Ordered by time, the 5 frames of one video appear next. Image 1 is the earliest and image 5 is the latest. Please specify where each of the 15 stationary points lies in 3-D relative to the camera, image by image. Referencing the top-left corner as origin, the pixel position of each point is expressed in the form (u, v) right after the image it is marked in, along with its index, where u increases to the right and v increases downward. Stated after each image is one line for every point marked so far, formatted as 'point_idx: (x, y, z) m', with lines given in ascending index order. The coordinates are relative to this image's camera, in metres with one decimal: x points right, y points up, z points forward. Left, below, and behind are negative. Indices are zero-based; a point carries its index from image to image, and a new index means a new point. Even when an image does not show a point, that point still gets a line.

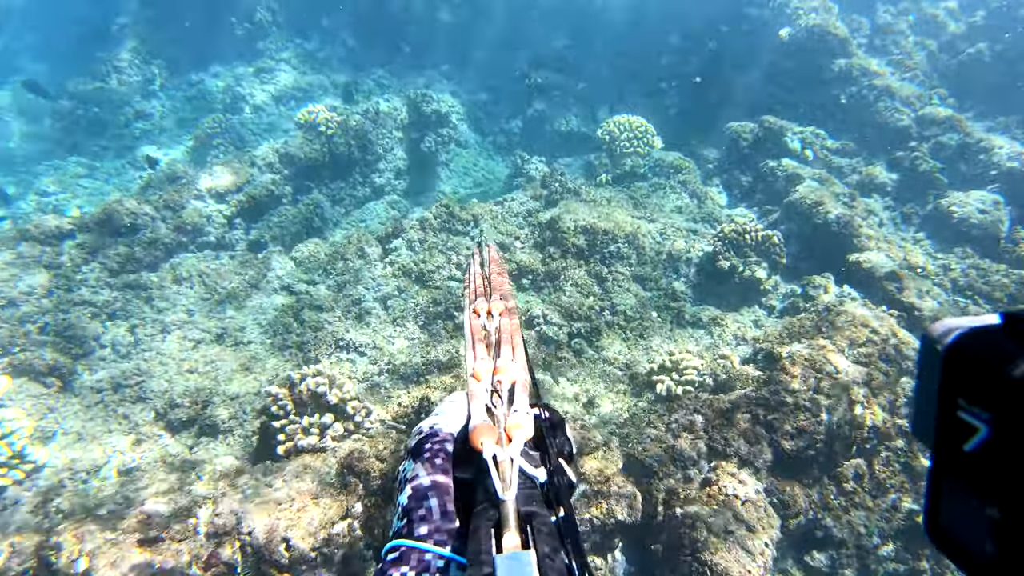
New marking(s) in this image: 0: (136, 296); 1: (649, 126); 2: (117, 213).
0: (-3.6, -0.1, +6.8) m
1: (+1.9, +2.1, +9.4) m
2: (-4.0, +0.7, +7.2) m
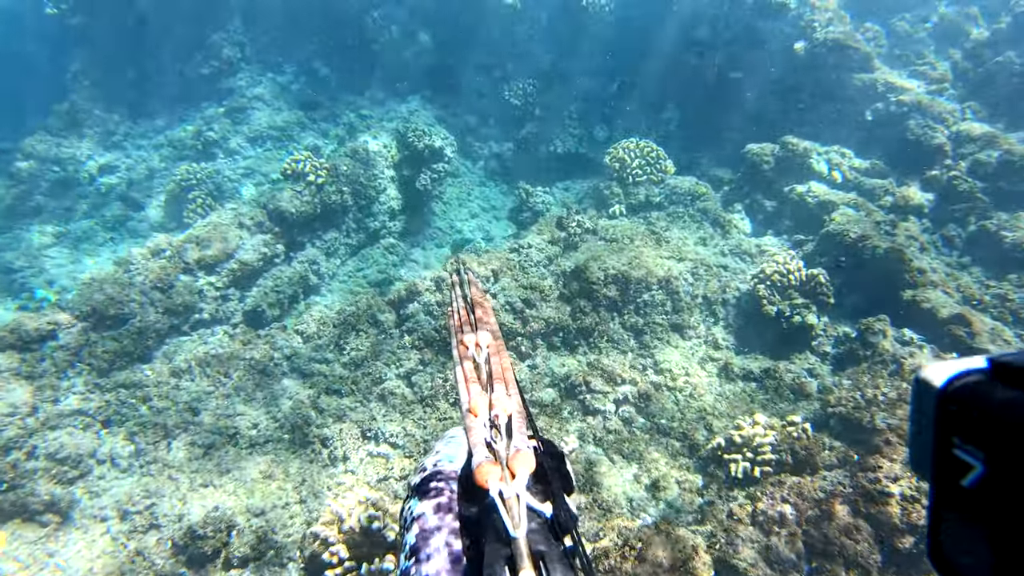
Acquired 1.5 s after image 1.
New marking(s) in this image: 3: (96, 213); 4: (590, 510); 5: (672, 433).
0: (-3.3, -0.9, +6.1) m
1: (+1.9, +1.8, +8.9) m
2: (-3.8, -0.1, +6.5) m
3: (-5.5, +1.0, +9.4) m
4: (+0.5, -1.5, +4.9) m
5: (+1.3, -1.2, +5.7) m
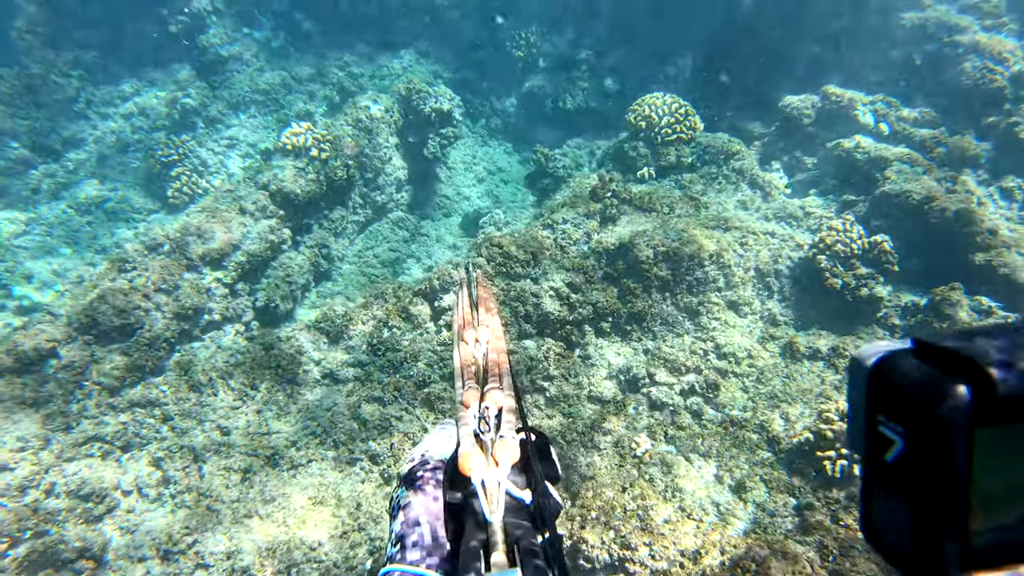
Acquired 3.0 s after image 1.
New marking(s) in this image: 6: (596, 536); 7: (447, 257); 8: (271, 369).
0: (-2.8, -1.0, +5.4) m
1: (+2.1, +2.2, +8.3) m
2: (-3.4, -0.2, +5.8) m
3: (-5.4, +1.1, +8.4) m
4: (+1.1, -1.5, +4.5) m
5: (+1.8, -1.0, +5.3) m
6: (+0.5, -1.5, +4.4) m
7: (-0.7, +0.3, +7.7) m
8: (-2.0, -0.7, +5.8) m
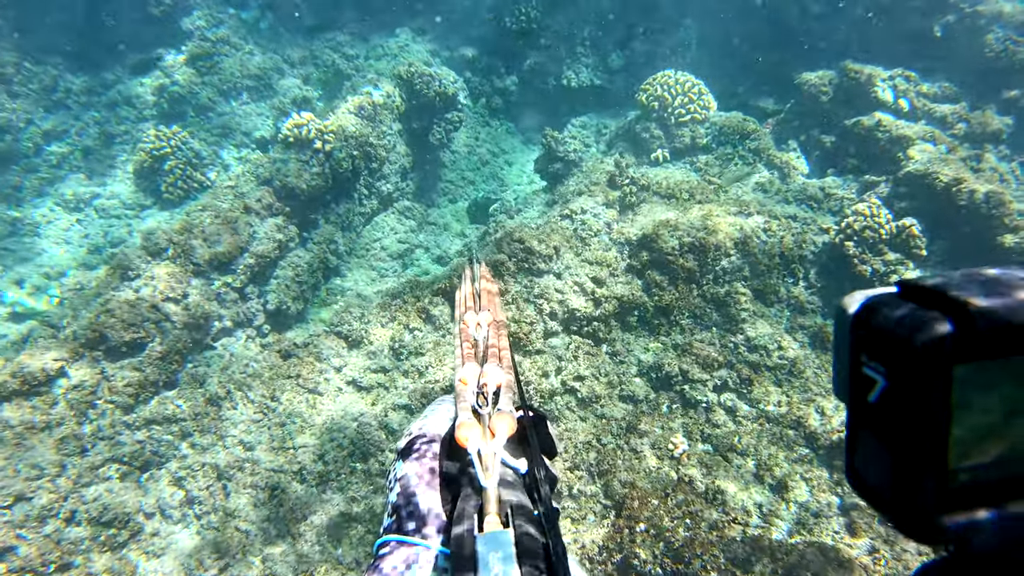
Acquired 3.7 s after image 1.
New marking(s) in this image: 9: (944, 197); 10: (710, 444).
0: (-2.5, -1.1, +5.2) m
1: (+2.1, +2.4, +8.0) m
2: (-3.2, -0.3, +5.5) m
3: (-5.3, +1.1, +8.0) m
4: (+1.4, -1.5, +4.5) m
5: (+2.0, -1.0, +5.2) m
6: (+0.8, -1.6, +4.3) m
7: (-0.6, +0.4, +7.5) m
8: (-1.8, -0.7, +5.6) m
9: (+3.8, +0.8, +6.2) m
10: (+1.4, -1.1, +5.1) m
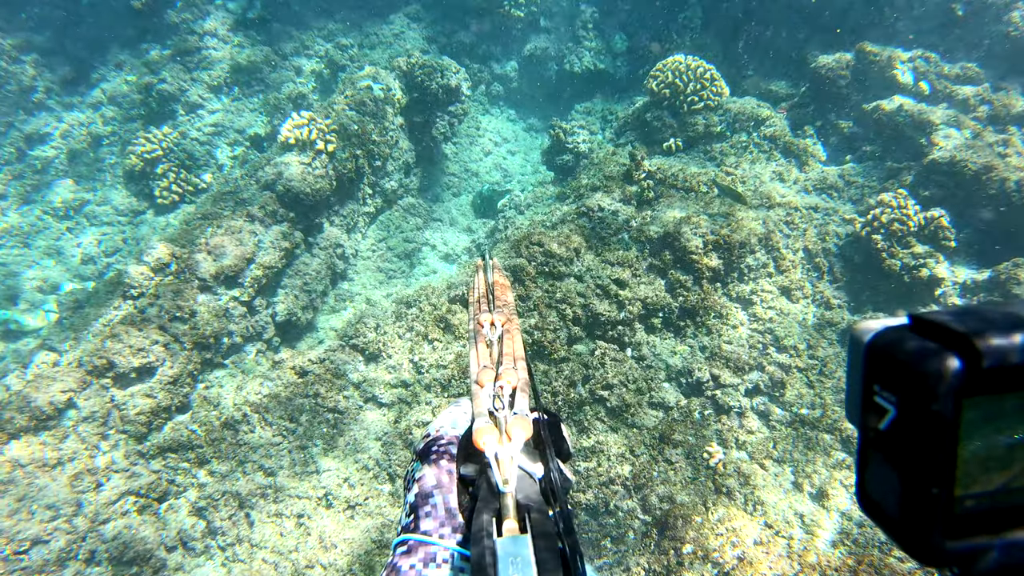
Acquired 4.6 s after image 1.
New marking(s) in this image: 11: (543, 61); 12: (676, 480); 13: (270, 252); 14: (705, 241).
0: (-2.3, -1.2, +5.0) m
1: (+2.2, +2.5, +7.8) m
2: (-3.0, -0.5, +5.2) m
3: (-5.2, +1.0, +7.7) m
4: (+1.6, -1.6, +4.3) m
5: (+2.2, -1.0, +5.1) m
6: (+1.1, -1.7, +4.2) m
7: (-0.5, +0.4, +7.3) m
8: (-1.6, -0.8, +5.4) m
9: (+3.9, +0.9, +6.1) m
10: (+1.7, -1.2, +5.0) m
11: (+0.5, +2.8, +8.7) m
12: (+1.1, -1.3, +4.6) m
13: (-2.1, +0.3, +6.2) m
14: (+1.6, +0.4, +5.9) m
